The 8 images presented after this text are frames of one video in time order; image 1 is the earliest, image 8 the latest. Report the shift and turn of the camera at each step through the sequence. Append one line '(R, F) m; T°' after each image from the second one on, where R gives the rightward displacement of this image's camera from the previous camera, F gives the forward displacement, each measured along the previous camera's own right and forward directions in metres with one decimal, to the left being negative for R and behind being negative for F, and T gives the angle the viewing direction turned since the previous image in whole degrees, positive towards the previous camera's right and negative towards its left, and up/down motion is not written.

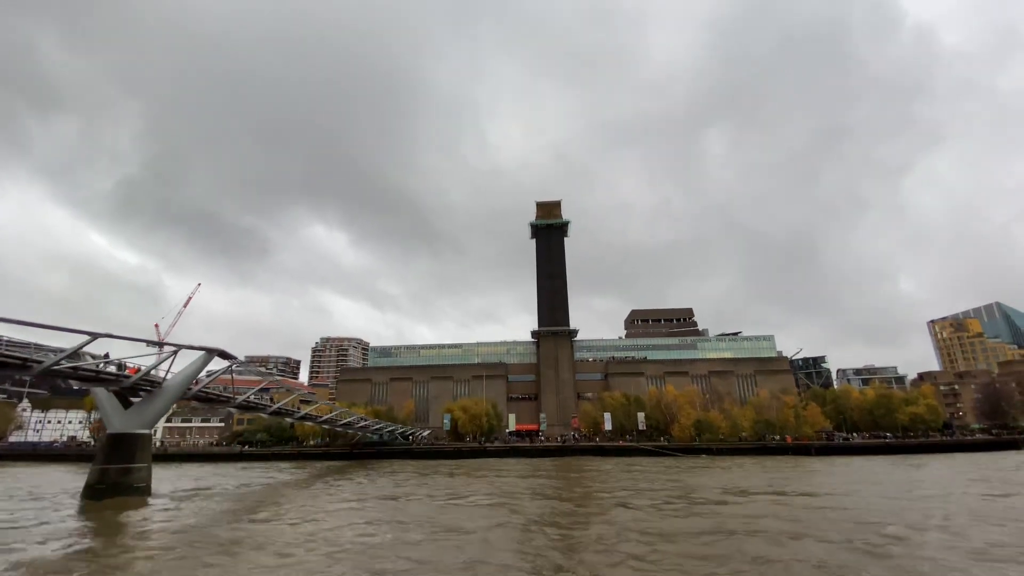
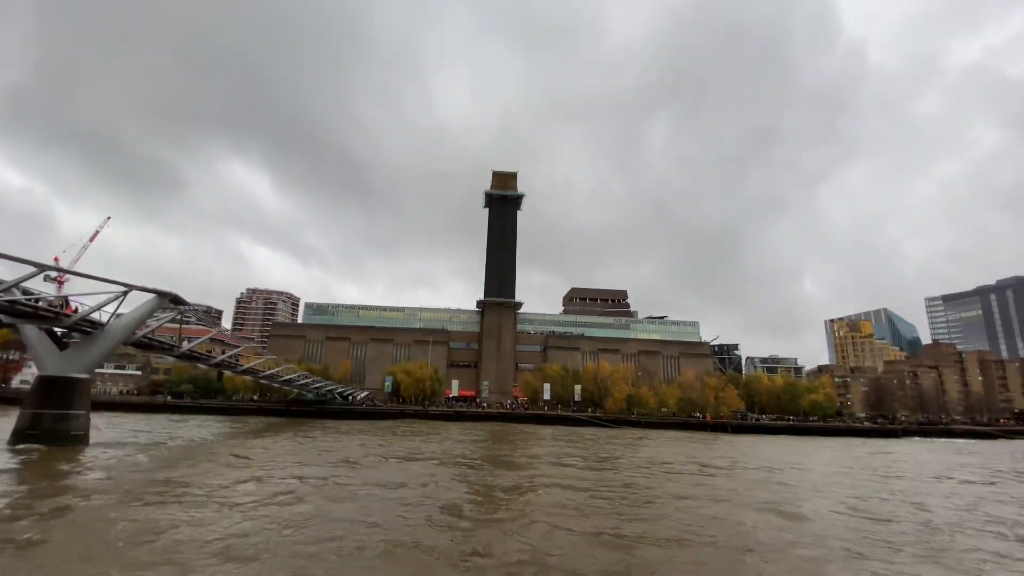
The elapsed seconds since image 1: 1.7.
(-1.6, -0.2) m; +8°
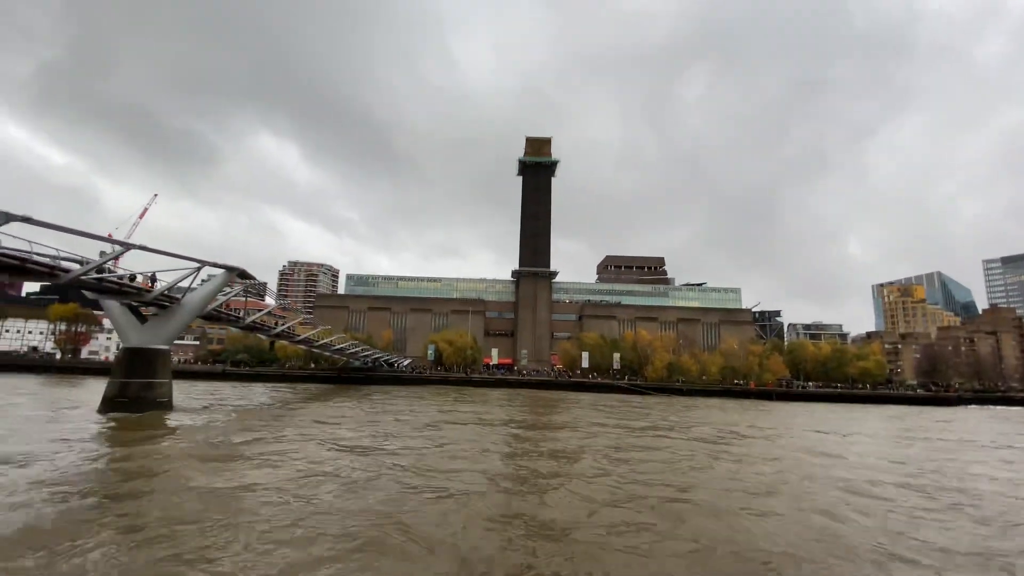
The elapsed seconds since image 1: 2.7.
(-0.9, -0.1) m; -4°
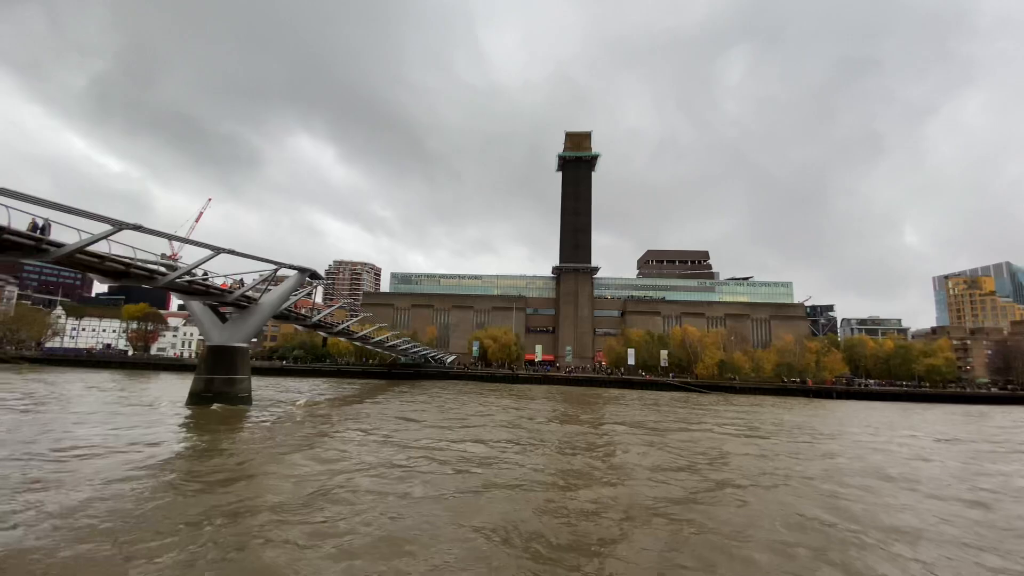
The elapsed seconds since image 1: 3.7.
(-1.1, -0.1) m; -4°
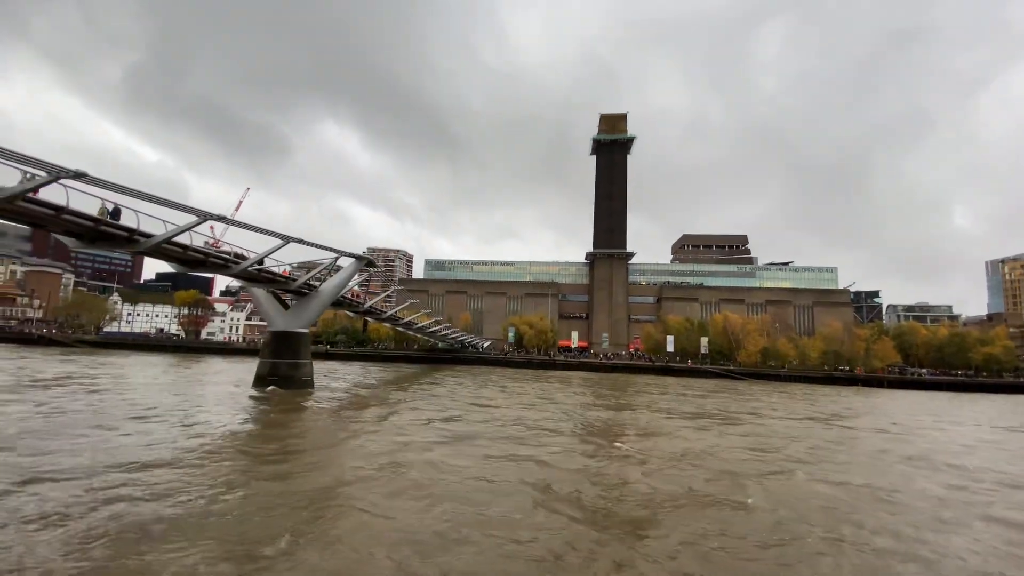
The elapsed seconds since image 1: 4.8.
(-1.1, 0.0) m; -3°
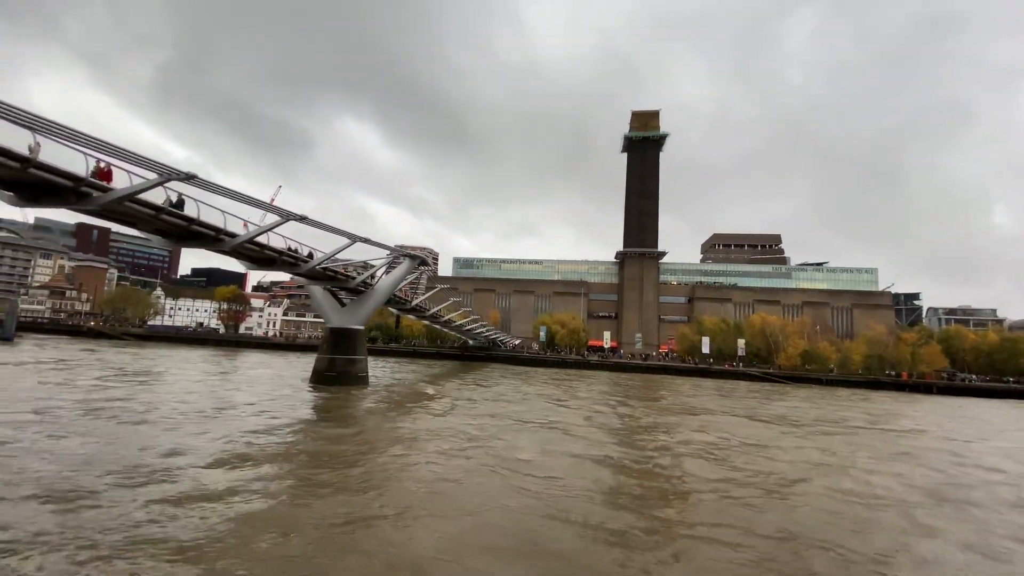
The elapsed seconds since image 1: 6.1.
(-1.3, -0.1) m; -2°
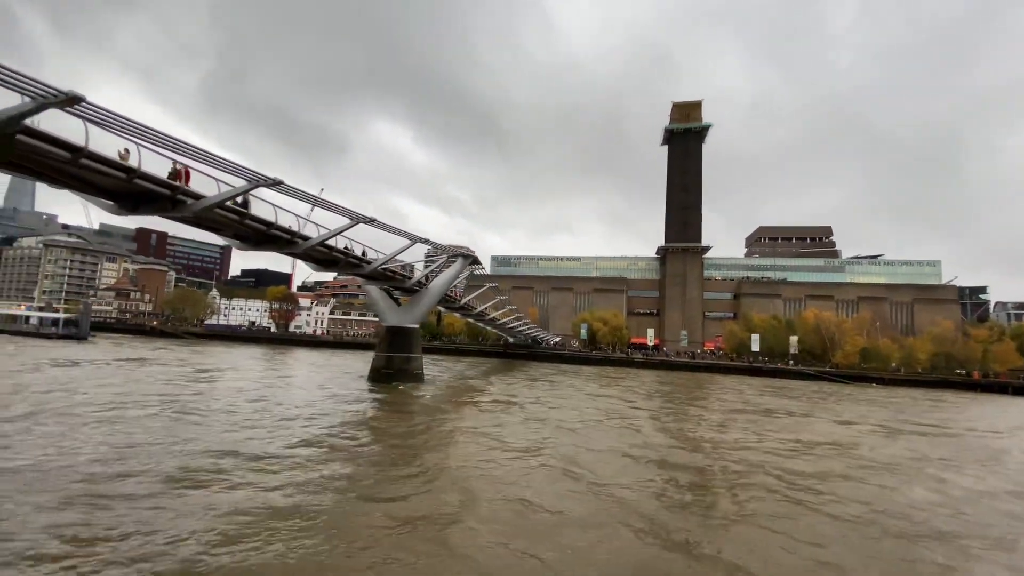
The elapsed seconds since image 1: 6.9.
(-0.8, 0.0) m; -4°
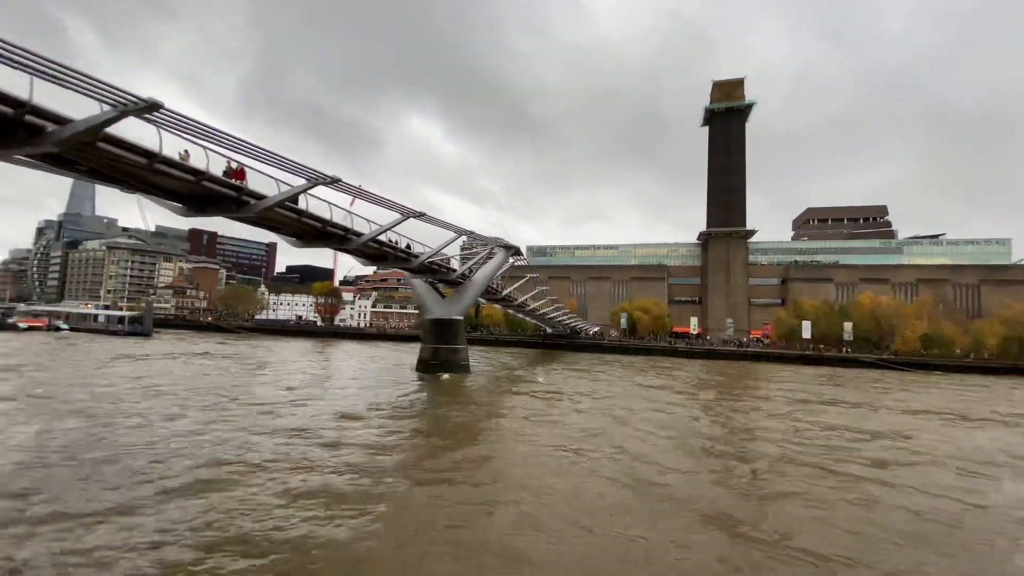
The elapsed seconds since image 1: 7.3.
(-0.4, 0.0) m; -4°
